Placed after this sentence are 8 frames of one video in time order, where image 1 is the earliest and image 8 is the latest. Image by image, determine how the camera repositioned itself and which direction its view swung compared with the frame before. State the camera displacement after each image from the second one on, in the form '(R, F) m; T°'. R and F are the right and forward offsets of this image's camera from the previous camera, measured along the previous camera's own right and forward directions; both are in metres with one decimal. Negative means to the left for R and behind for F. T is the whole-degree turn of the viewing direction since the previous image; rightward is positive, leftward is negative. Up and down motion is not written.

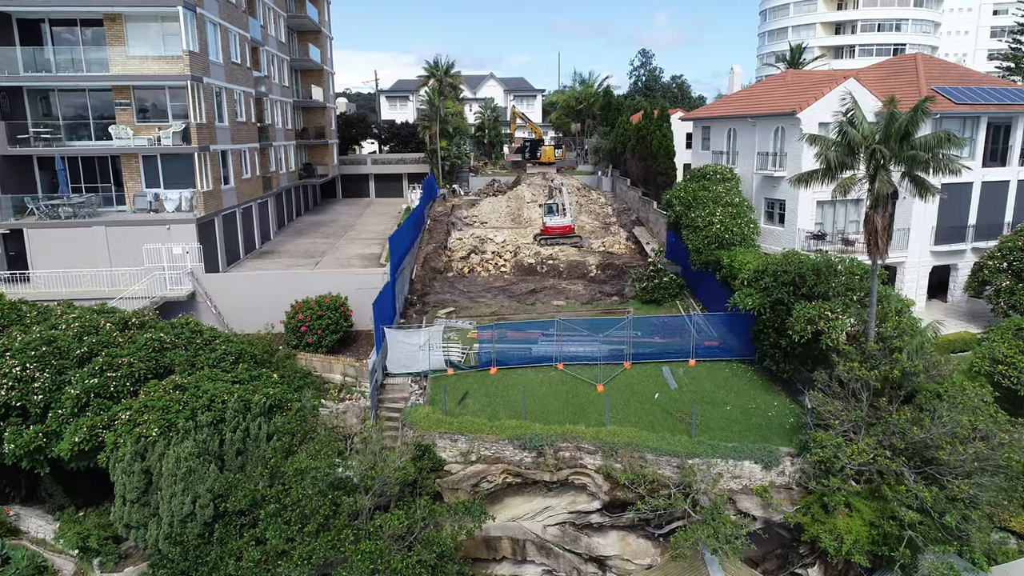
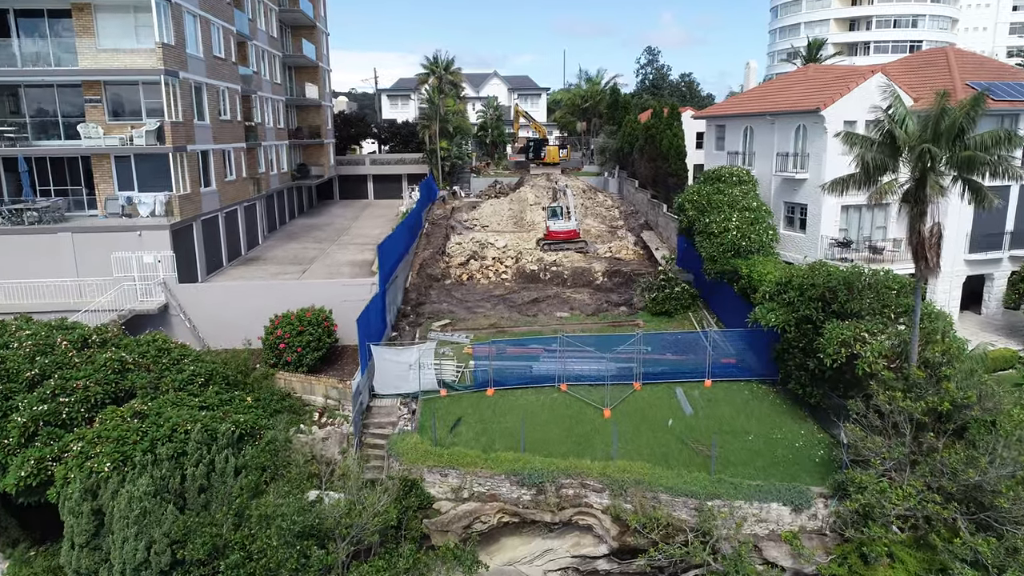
(+0.2, +1.8) m; 0°
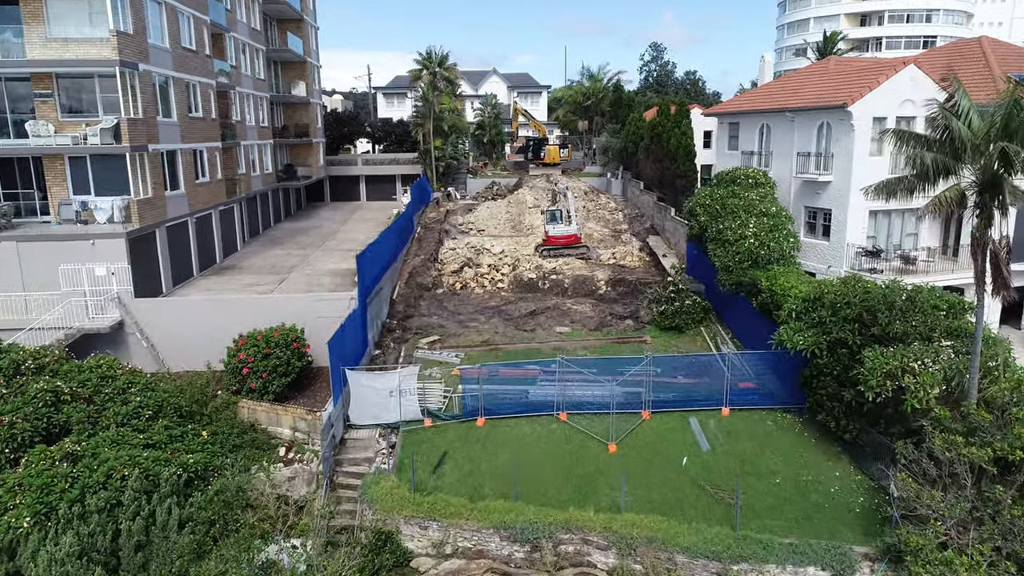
(+0.2, +2.2) m; 0°
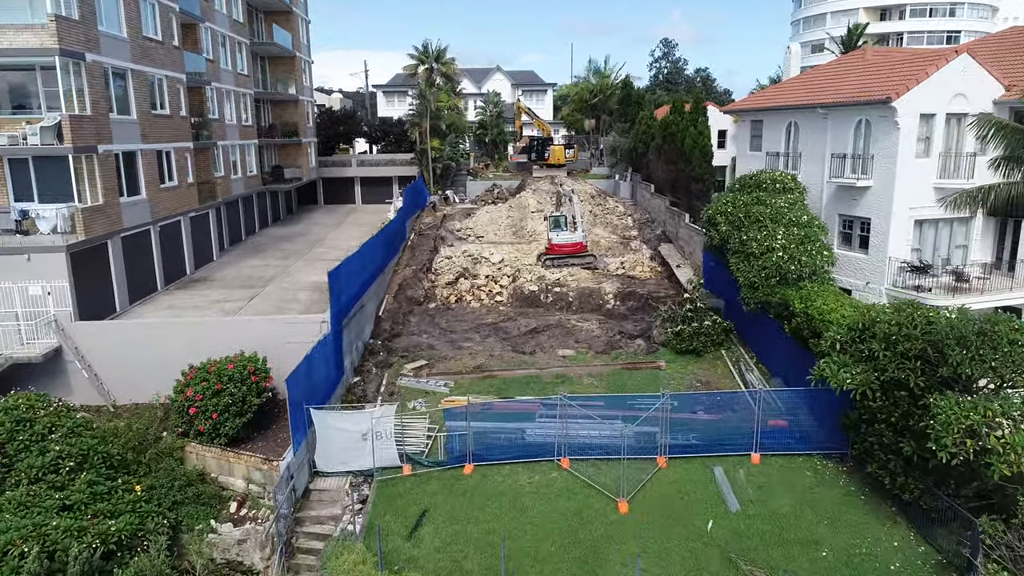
(+0.3, +2.5) m; -1°
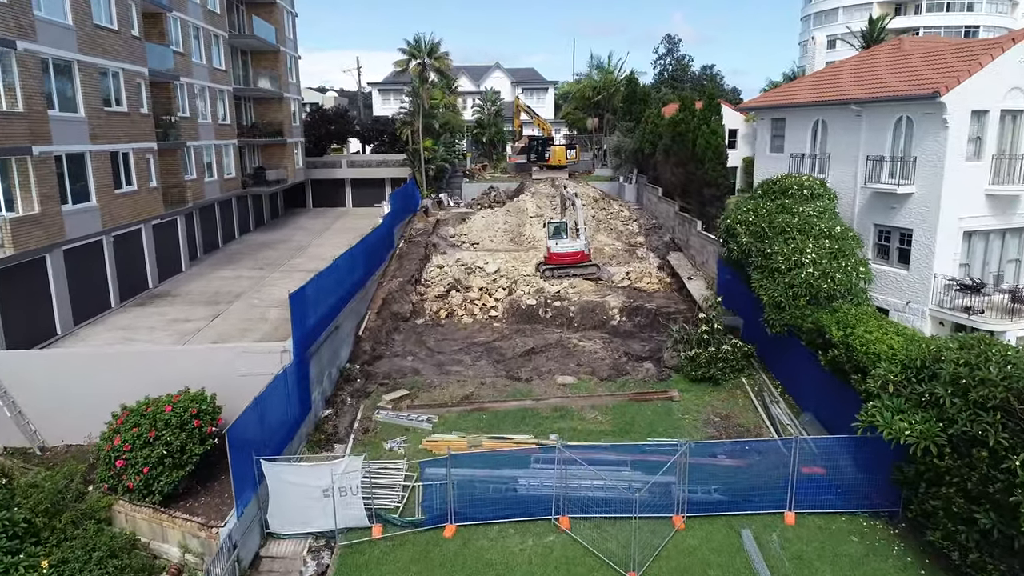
(+0.2, +2.3) m; 0°
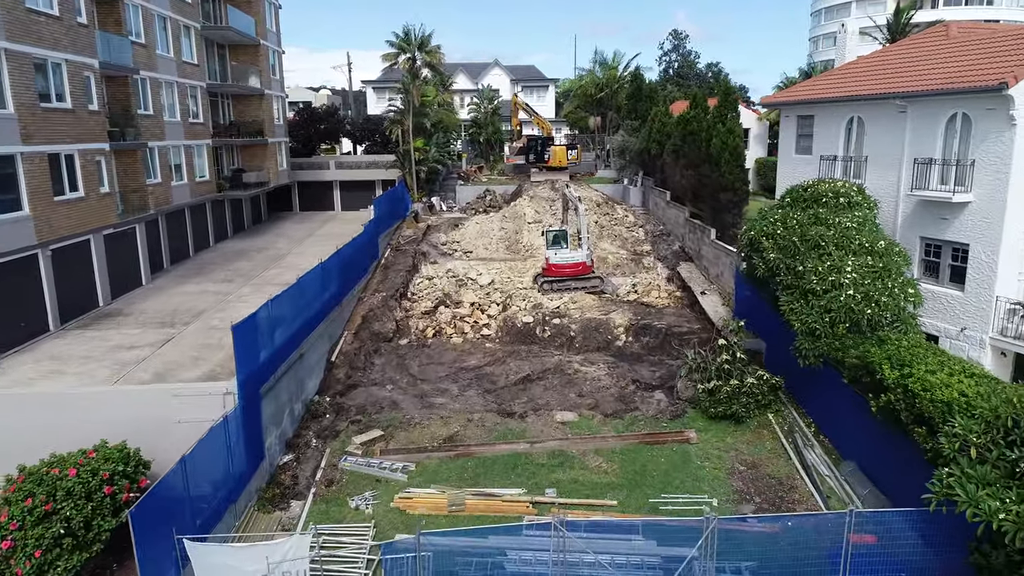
(+0.2, +2.4) m; 0°
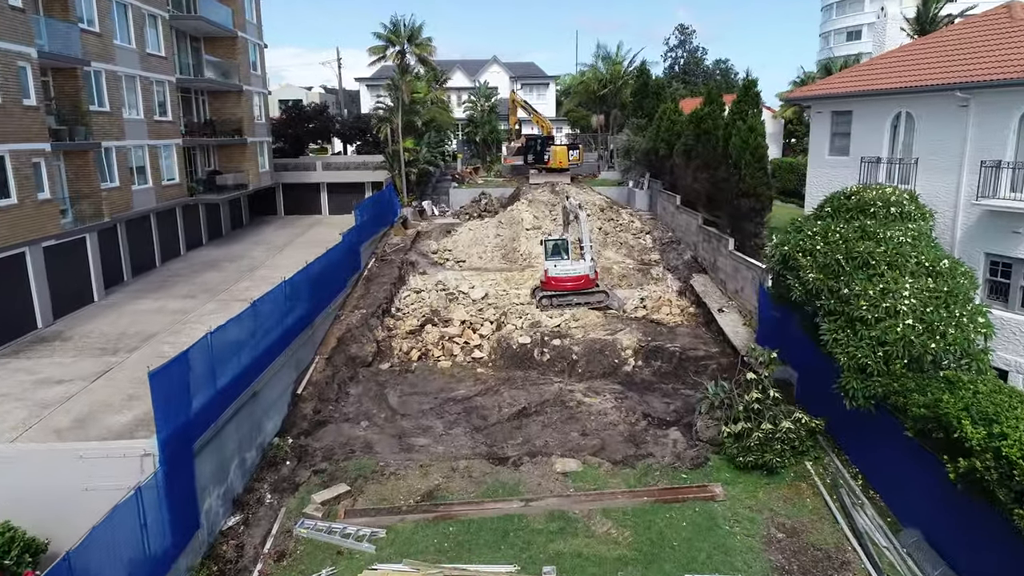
(+0.2, +2.4) m; 0°
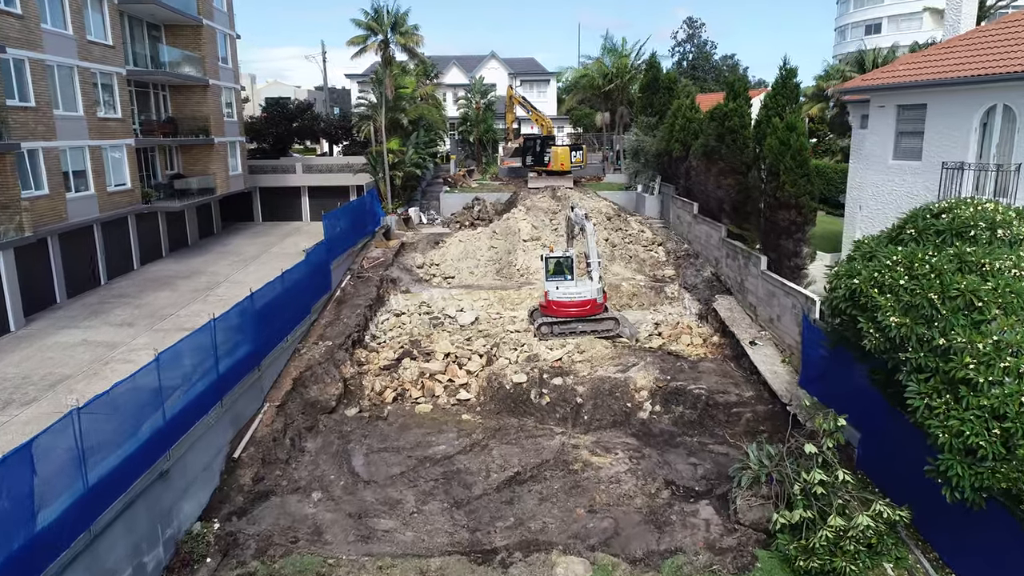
(+0.2, +3.2) m; 0°
